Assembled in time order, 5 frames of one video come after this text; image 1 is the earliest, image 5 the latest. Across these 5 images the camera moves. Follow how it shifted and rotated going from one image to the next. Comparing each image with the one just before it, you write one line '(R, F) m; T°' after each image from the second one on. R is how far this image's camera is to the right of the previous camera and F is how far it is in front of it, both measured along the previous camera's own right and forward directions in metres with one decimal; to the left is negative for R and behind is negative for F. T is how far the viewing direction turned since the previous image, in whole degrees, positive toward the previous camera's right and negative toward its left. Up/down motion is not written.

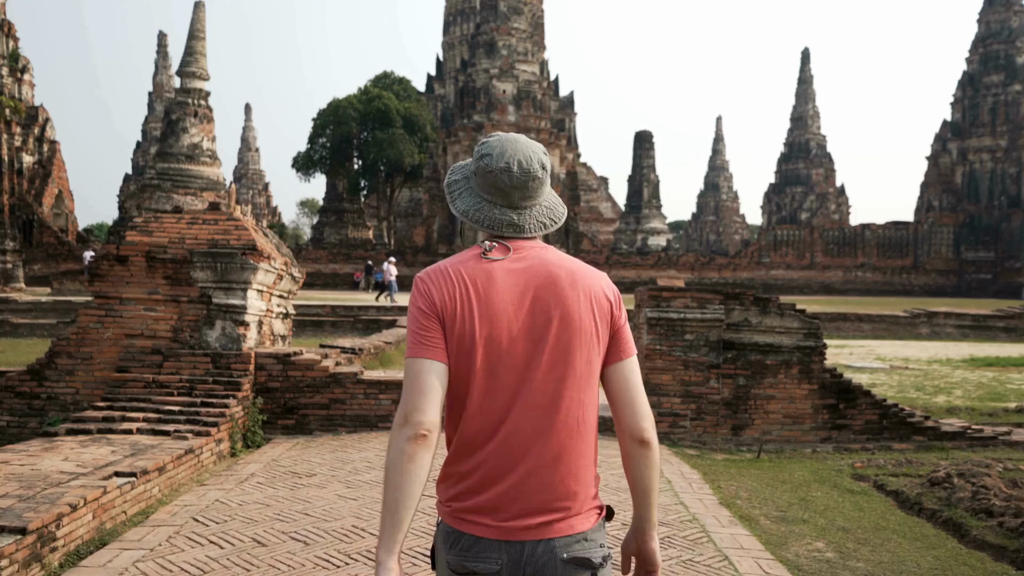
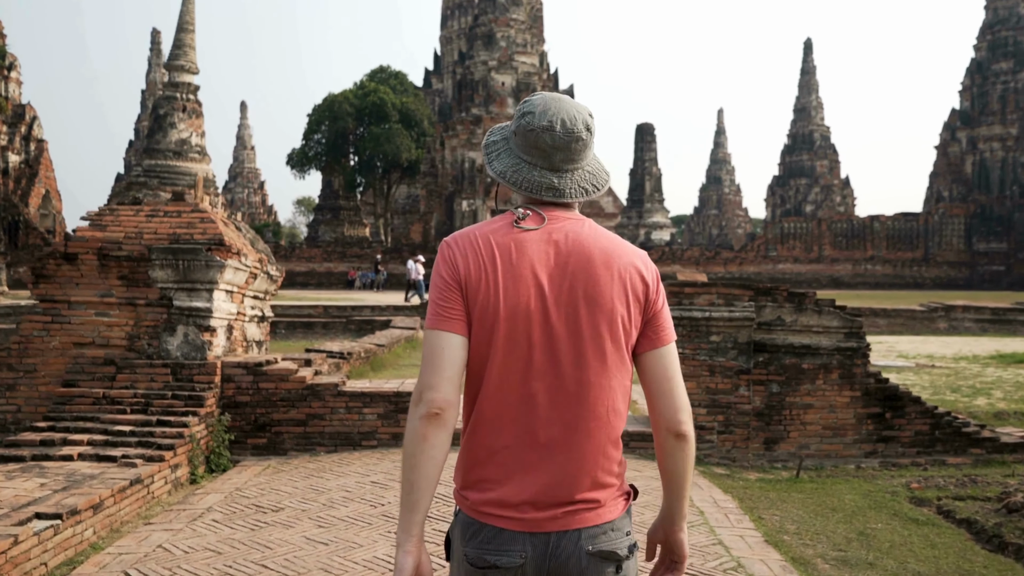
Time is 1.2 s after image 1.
(0.0, +0.9) m; 0°
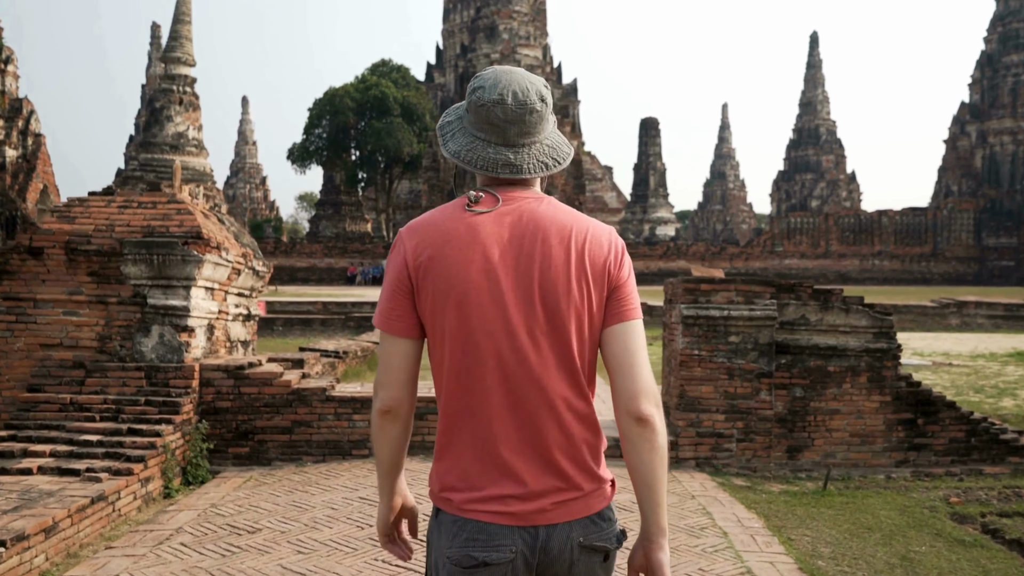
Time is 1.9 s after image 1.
(0.0, +0.5) m; 0°
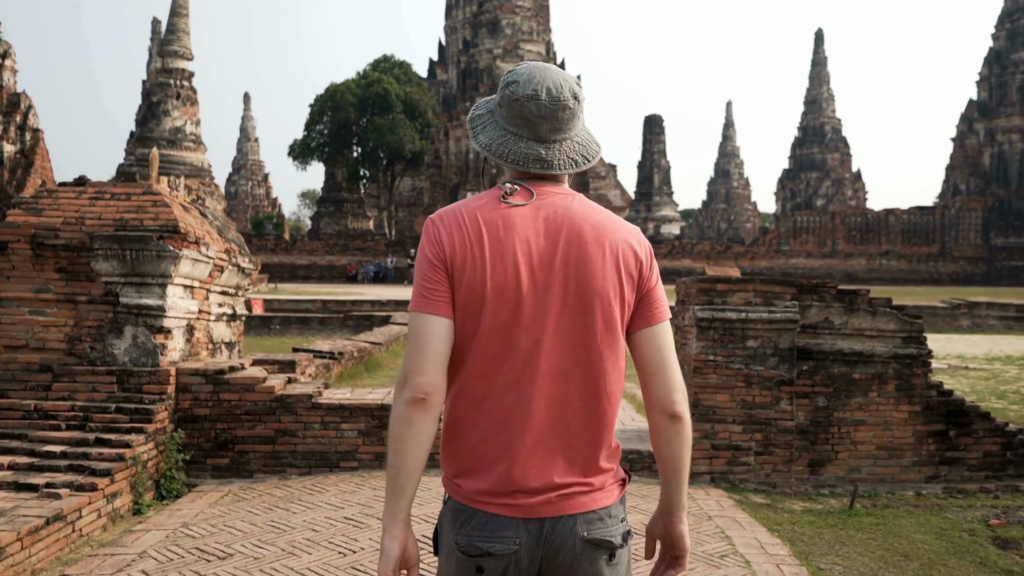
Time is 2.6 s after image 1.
(0.0, +0.5) m; 0°
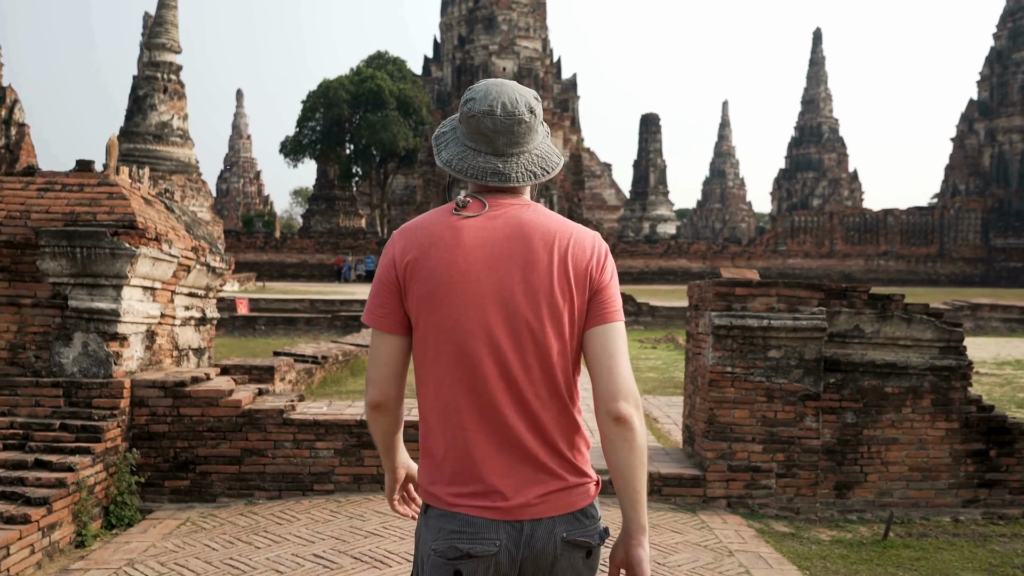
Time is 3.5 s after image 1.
(0.0, +0.6) m; 0°
